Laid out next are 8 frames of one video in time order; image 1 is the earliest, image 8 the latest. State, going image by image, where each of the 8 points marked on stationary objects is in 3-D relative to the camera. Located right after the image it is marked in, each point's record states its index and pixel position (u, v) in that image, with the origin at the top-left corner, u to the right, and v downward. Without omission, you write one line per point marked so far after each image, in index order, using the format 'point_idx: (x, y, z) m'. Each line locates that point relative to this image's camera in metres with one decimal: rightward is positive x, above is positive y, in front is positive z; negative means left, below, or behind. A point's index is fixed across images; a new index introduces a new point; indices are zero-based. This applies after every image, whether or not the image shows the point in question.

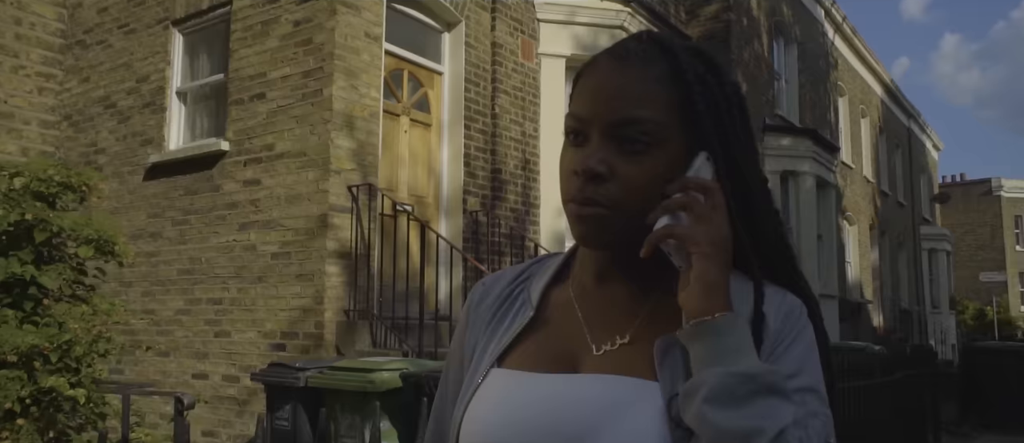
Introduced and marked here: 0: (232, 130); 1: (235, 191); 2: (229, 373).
0: (-2.8, +0.9, +7.4) m
1: (-2.7, +0.3, +7.2) m
2: (-2.7, -1.4, +7.0) m
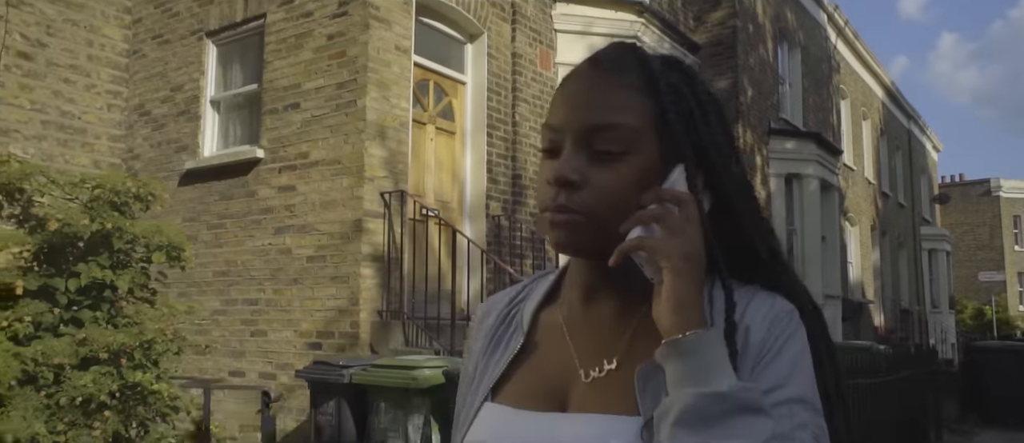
0: (-2.5, +0.9, +7.7) m
1: (-2.5, +0.3, +7.6) m
2: (-2.4, -1.5, +7.4) m
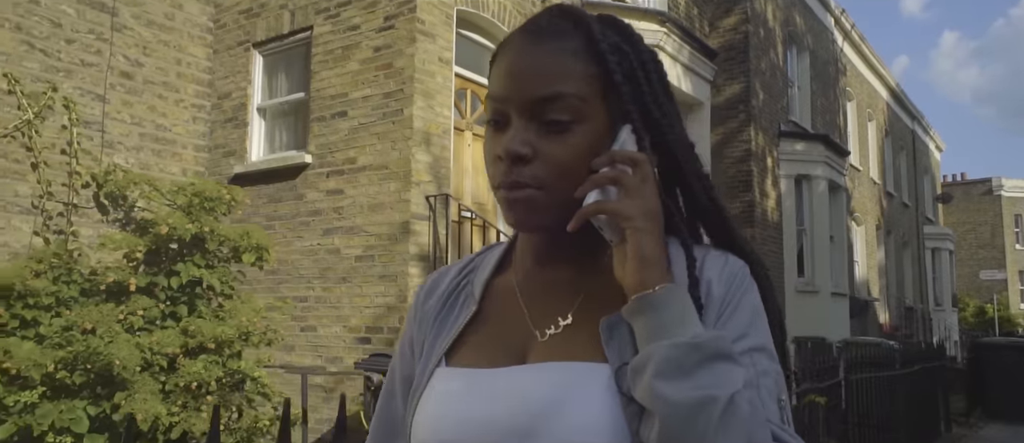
0: (-2.2, +0.8, +8.1) m
1: (-2.1, +0.2, +8.0) m
2: (-2.1, -1.5, +7.8) m
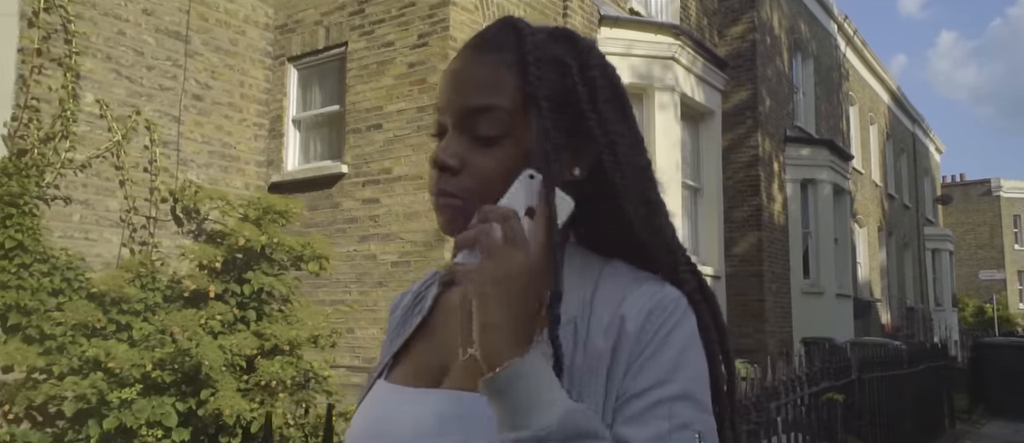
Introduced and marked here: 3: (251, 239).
0: (-1.9, +0.8, +8.6) m
1: (-1.8, +0.2, +8.4) m
2: (-1.8, -1.6, +8.2) m
3: (-1.8, -0.1, +5.2) m
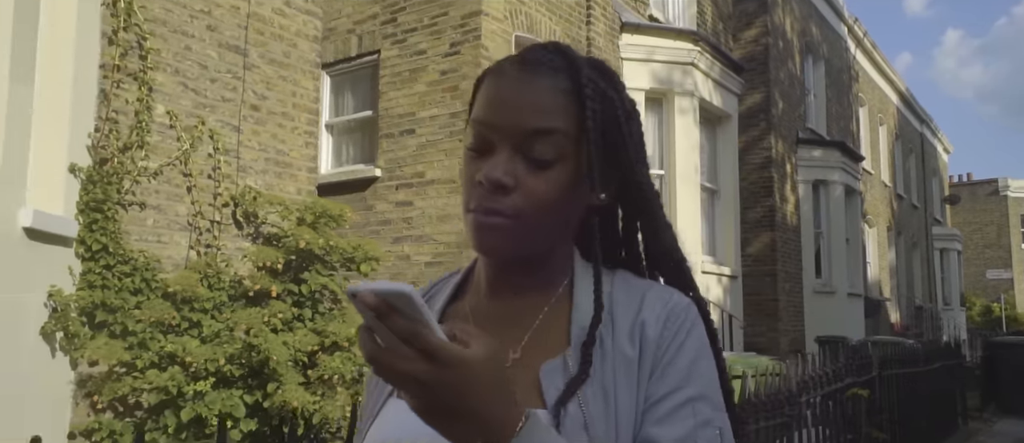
0: (-1.5, +0.7, +8.9) m
1: (-1.5, +0.1, +8.7) m
2: (-1.4, -1.6, +8.5) m
3: (-1.5, -0.1, +5.5) m
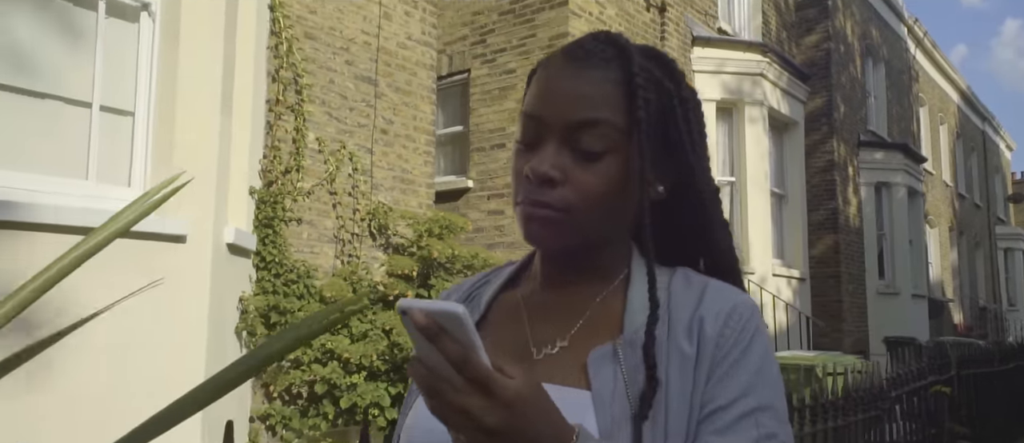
0: (-0.5, +0.6, +9.5) m
1: (-0.4, 0.0, +9.4) m
2: (-0.4, -1.7, +9.2) m
3: (-0.6, -0.2, +6.1) m
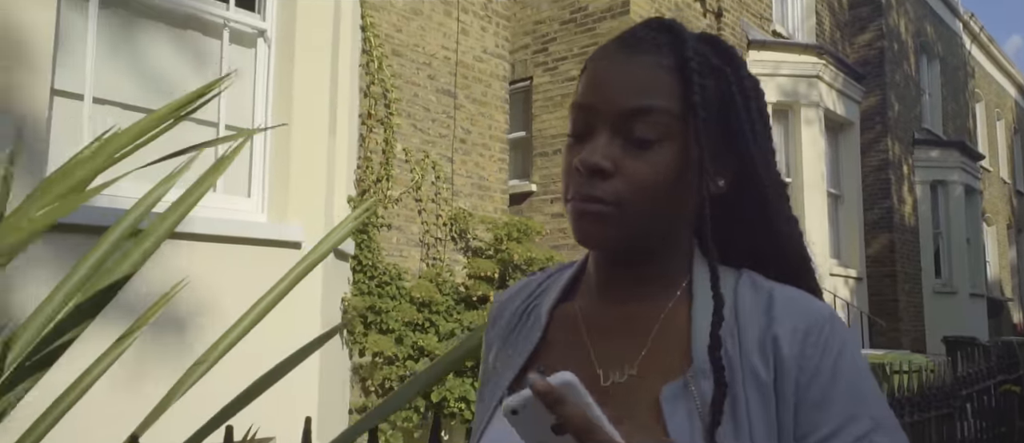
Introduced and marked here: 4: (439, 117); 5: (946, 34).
0: (+0.3, +0.6, +9.9) m
1: (+0.4, 0.0, +9.7) m
2: (+0.4, -1.7, +9.5) m
3: (0.0, -0.3, +6.5) m
4: (-0.6, +0.9, +6.5) m
5: (+11.6, +5.0, +19.9) m
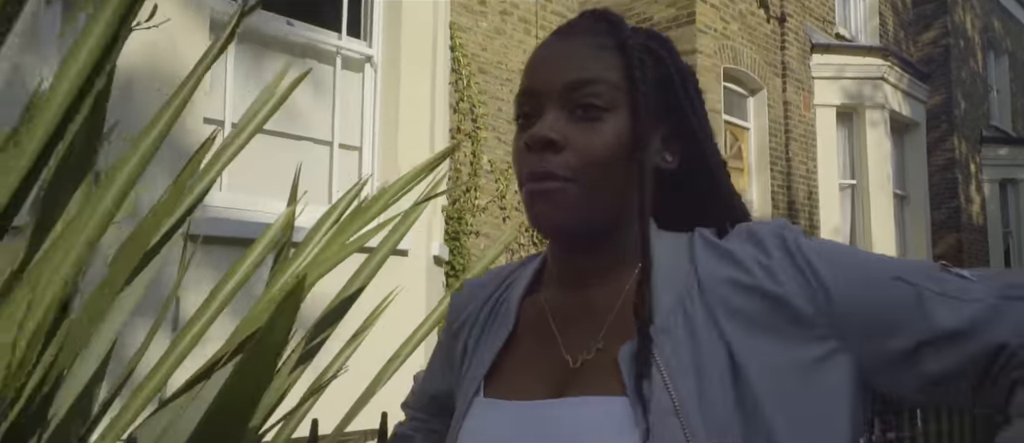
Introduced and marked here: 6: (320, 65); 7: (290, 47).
0: (+1.3, +0.5, +10.2) m
1: (+1.3, -0.1, +10.0) m
2: (+1.4, -1.8, +9.8) m
3: (+0.7, -0.3, +6.8) m
4: (+0.1, +0.9, +6.9) m
5: (+13.2, +5.0, +19.4) m
6: (-1.3, +1.1, +5.1) m
7: (-1.5, +1.2, +4.9) m
